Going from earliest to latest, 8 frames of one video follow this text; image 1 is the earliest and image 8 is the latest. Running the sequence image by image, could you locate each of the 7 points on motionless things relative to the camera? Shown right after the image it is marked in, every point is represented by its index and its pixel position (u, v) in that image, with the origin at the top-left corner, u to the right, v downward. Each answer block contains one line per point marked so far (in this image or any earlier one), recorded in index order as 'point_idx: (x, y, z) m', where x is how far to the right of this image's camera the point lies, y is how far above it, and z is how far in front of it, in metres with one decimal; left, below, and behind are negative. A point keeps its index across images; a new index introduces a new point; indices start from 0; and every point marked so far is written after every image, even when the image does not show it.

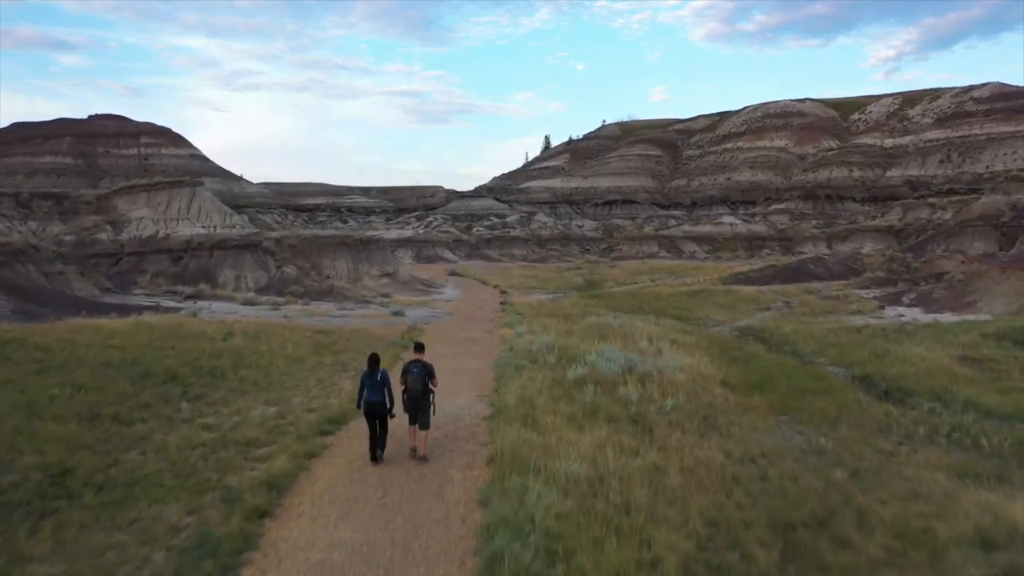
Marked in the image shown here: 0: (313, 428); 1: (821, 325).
0: (-2.2, -1.5, +8.1) m
1: (+7.8, -0.9, +18.4) m
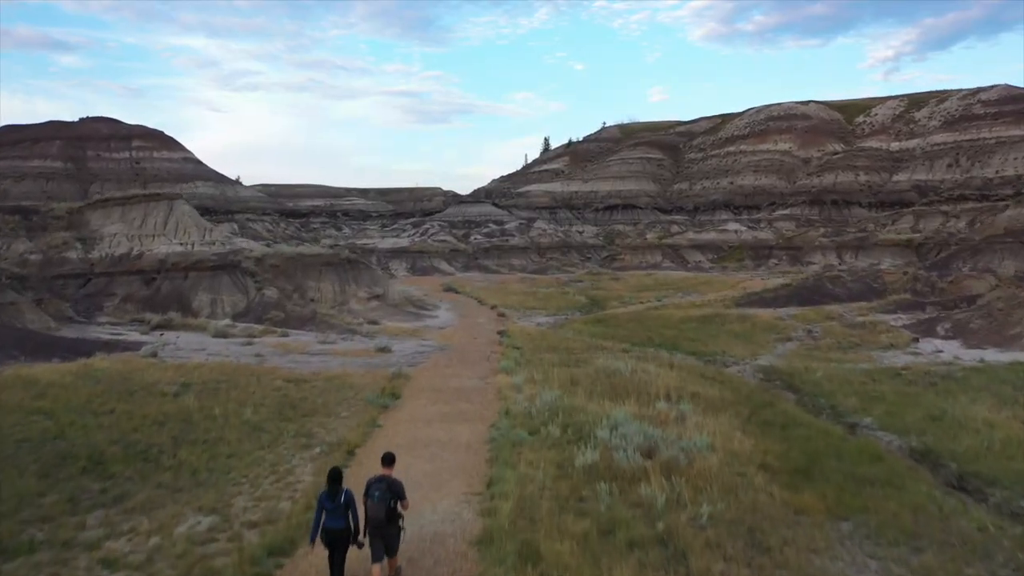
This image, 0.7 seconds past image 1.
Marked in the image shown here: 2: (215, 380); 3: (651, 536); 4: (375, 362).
0: (-2.2, -2.3, +6.2) m
1: (+7.7, -1.7, +16.5) m
2: (-5.5, -1.7, +13.5) m
3: (+1.3, -2.3, +6.9) m
4: (-3.0, -1.6, +16.1) m
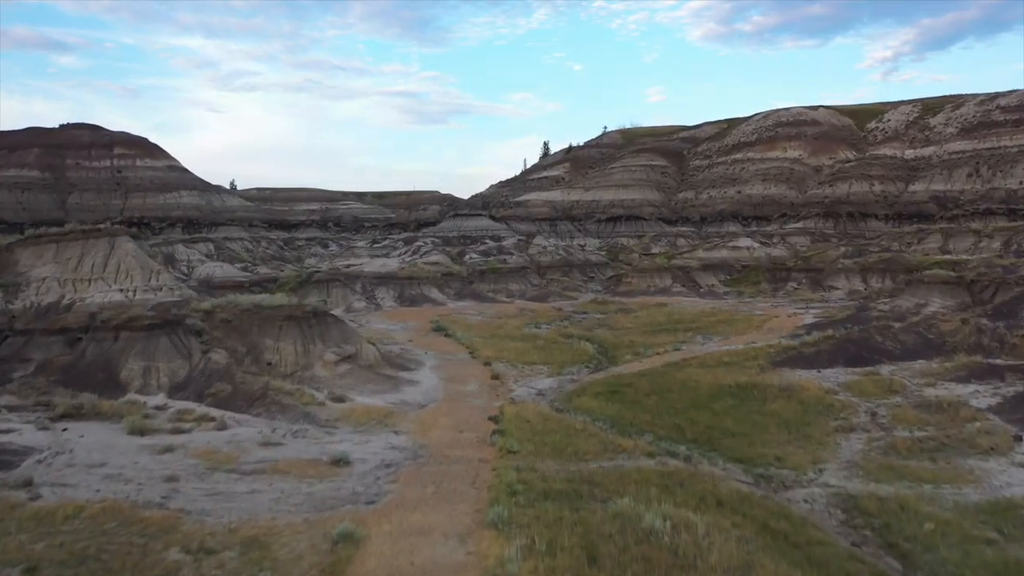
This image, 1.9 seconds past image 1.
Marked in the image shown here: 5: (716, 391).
0: (-2.3, -4.1, +2.2) m
1: (+7.6, -3.5, +12.5) m
2: (-5.6, -3.4, +9.5) m
3: (+1.2, -4.0, +2.9) m
4: (-3.1, -3.3, +12.1) m
5: (+5.4, -2.7, +19.4) m
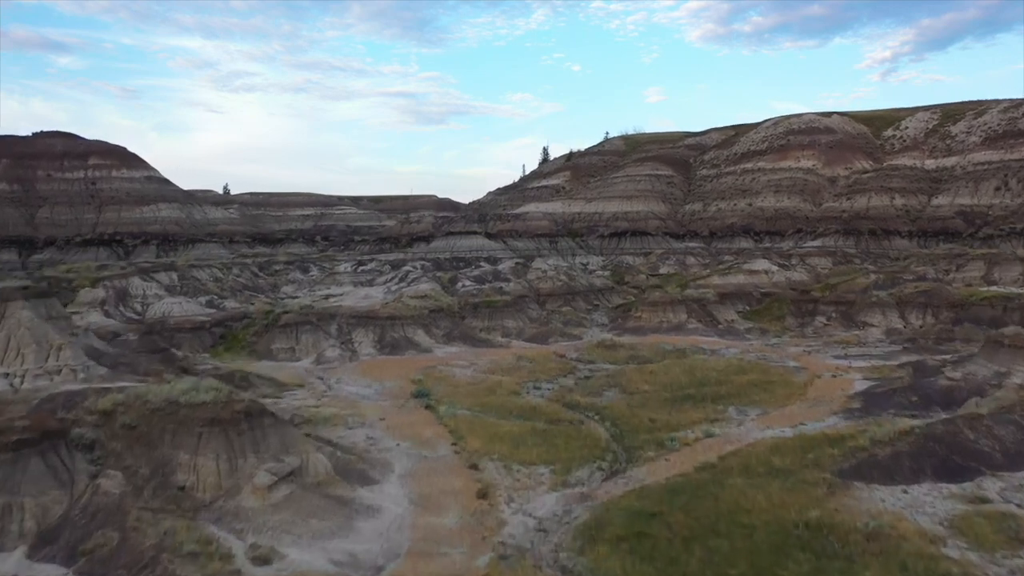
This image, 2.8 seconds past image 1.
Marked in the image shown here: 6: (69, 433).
0: (-2.5, -6.2, -2.9) m
1: (+7.4, -5.6, +7.5) m
2: (-5.7, -5.5, +4.4) m
3: (+1.0, -6.2, -2.2) m
4: (-3.3, -5.5, +7.0) m
5: (+5.2, -4.9, +14.4) m
6: (-9.6, -3.1, +15.8) m
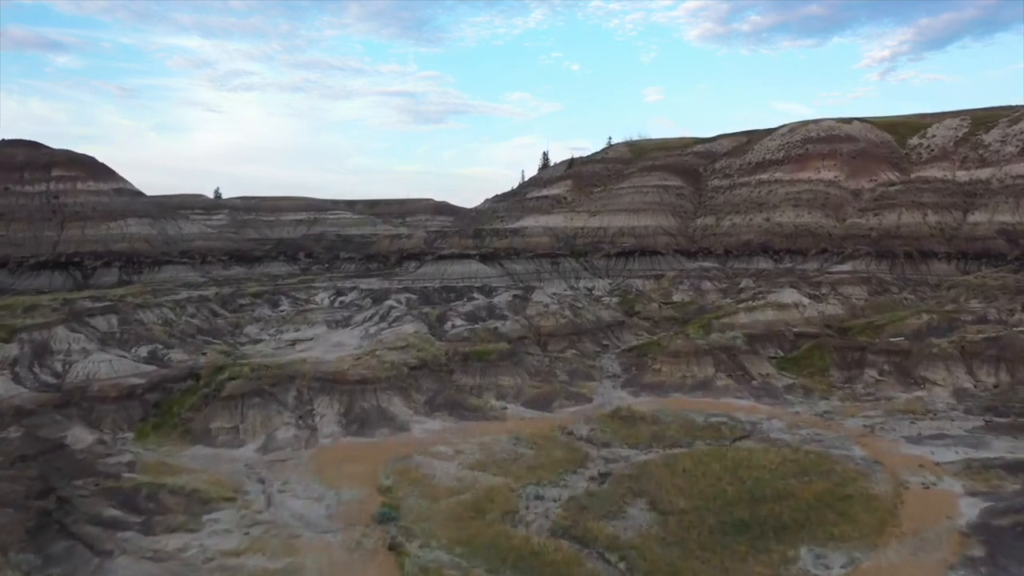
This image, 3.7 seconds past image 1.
0: (-2.6, -8.7, -9.5) m
1: (+7.3, -8.1, +0.9) m
2: (-5.9, -8.1, -2.3) m
3: (+0.9, -8.7, -8.8) m
4: (-3.4, -8.0, +0.4) m
5: (+5.1, -7.4, +7.7) m
6: (-9.7, -5.6, +9.2) m
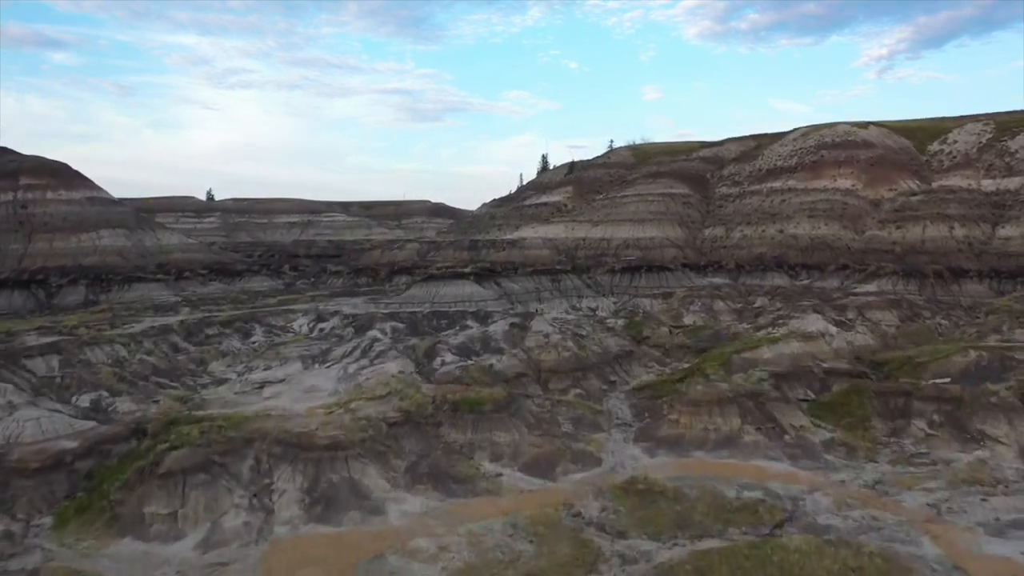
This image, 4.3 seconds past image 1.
0: (-2.7, -10.6, -14.3) m
1: (+7.2, -9.9, -3.9) m
2: (-5.9, -9.9, -7.1) m
3: (+0.9, -10.6, -13.6) m
4: (-3.5, -9.8, -4.4) m
5: (+5.0, -9.2, +3.0) m
6: (-9.8, -7.4, +4.4) m
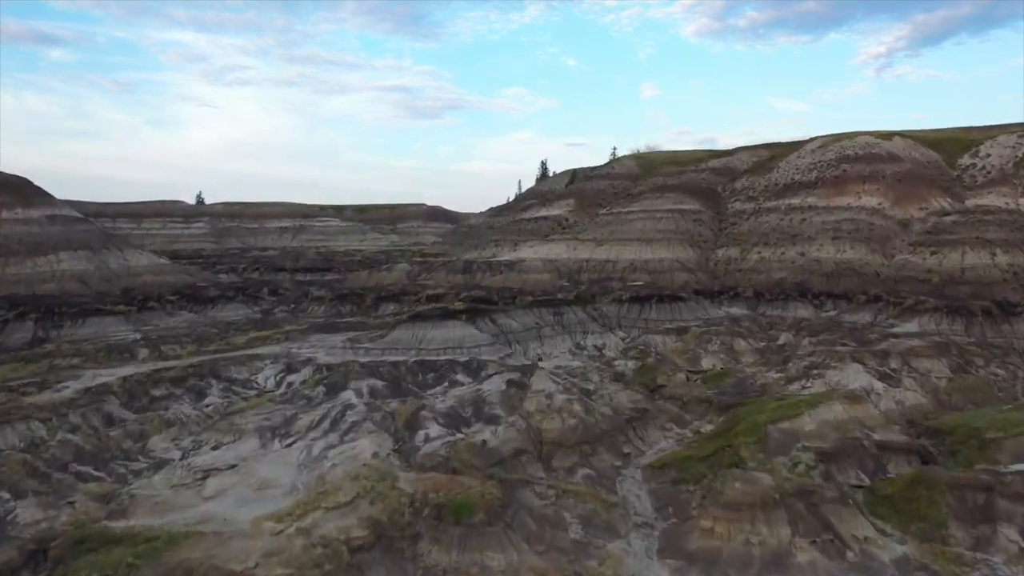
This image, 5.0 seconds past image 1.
0: (-2.7, -13.6, -20.6) m
1: (+7.2, -12.9, -10.2) m
2: (-6.0, -12.9, -13.3) m
3: (+0.8, -13.5, -19.9) m
4: (-3.5, -12.8, -10.6) m
5: (+4.9, -12.1, -3.3) m
6: (-9.9, -10.3, -1.9) m
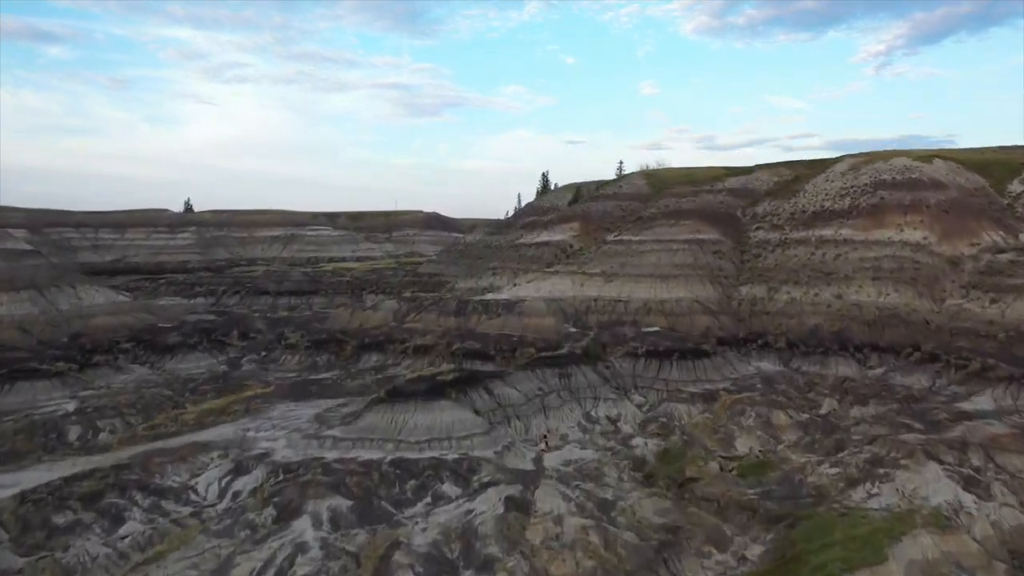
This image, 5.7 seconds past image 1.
0: (-2.7, -17.8, -28.7) m
1: (+7.2, -17.1, -18.2) m
2: (-6.0, -17.1, -21.4) m
3: (+0.9, -17.8, -27.9) m
4: (-3.5, -17.0, -18.7) m
5: (+4.9, -16.3, -11.4) m
6: (-9.9, -14.5, -10.0) m
